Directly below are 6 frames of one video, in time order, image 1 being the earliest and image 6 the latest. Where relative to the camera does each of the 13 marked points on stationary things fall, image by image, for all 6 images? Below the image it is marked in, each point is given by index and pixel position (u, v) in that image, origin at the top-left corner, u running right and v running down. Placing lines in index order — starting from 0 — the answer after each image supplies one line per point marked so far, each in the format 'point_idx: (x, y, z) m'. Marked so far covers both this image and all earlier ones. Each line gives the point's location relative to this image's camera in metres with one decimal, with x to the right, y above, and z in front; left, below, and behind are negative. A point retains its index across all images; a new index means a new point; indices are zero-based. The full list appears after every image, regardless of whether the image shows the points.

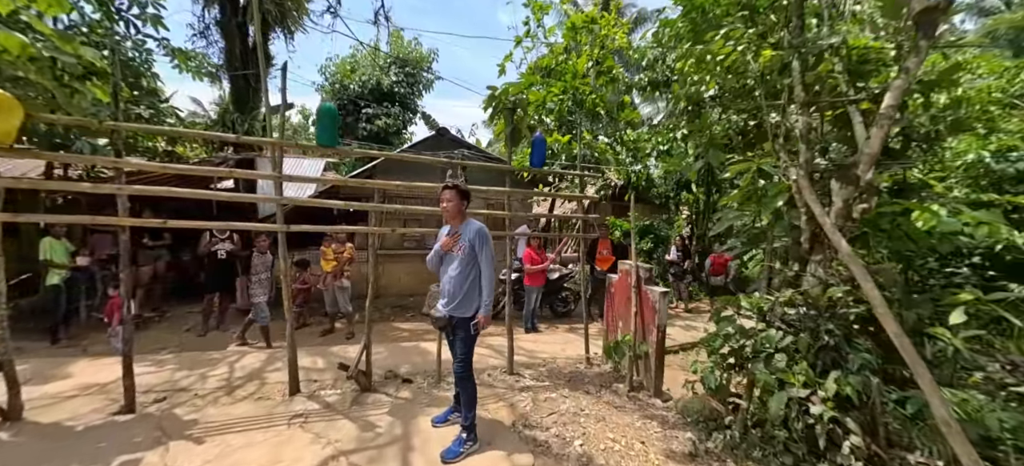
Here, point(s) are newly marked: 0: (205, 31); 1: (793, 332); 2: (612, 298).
0: (-5.5, +3.6, +6.6) m
1: (+1.9, -0.7, +2.5) m
2: (+1.2, -0.8, +4.5) m
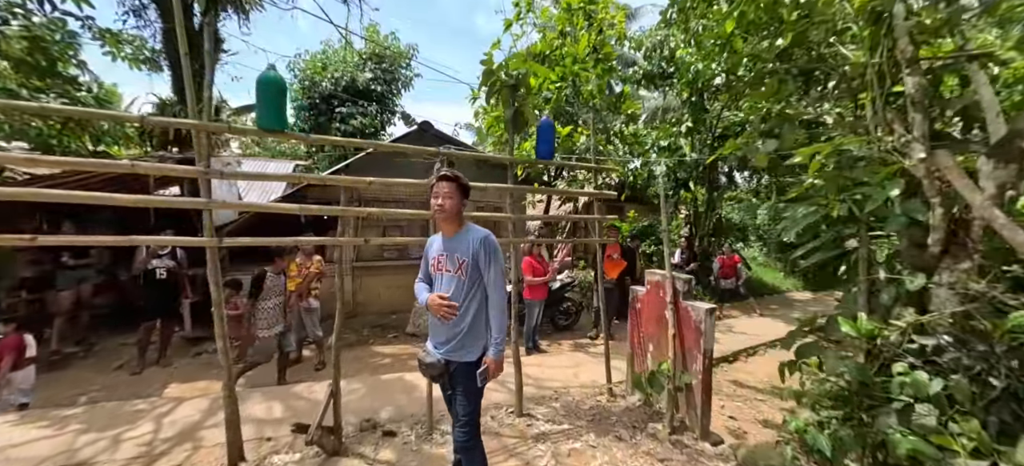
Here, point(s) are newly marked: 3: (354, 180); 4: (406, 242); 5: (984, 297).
0: (-5.7, +3.4, +5.6) m
1: (+2.0, -0.7, +1.7) m
2: (+1.3, -0.8, +3.7) m
3: (-1.3, +0.4, +3.0) m
4: (-0.9, -0.1, +3.4) m
5: (+2.2, -0.3, +1.8) m
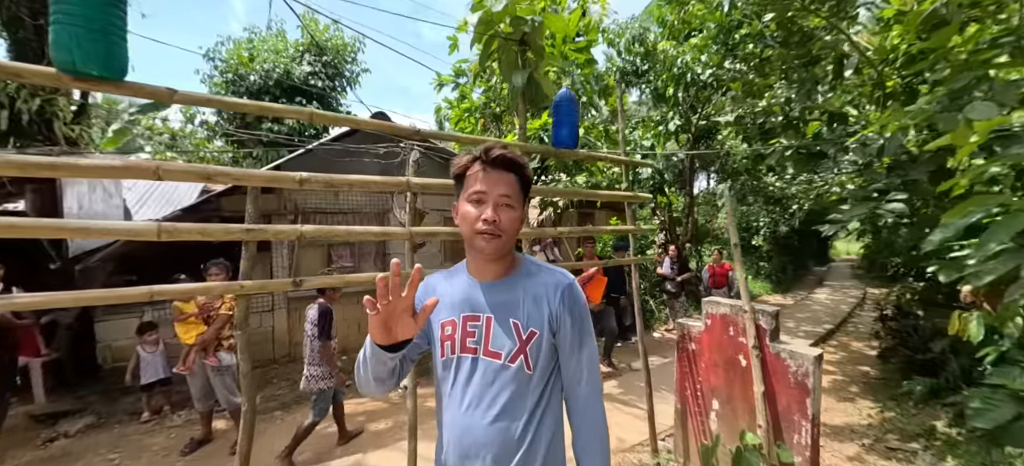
0: (-5.9, +3.1, +3.9) m
1: (+2.3, -0.7, +0.9) m
2: (+1.3, -1.0, +2.8) m
3: (-1.2, +0.3, +1.8) m
4: (-0.8, -0.3, +2.2) m
5: (+2.5, -0.3, +1.0) m
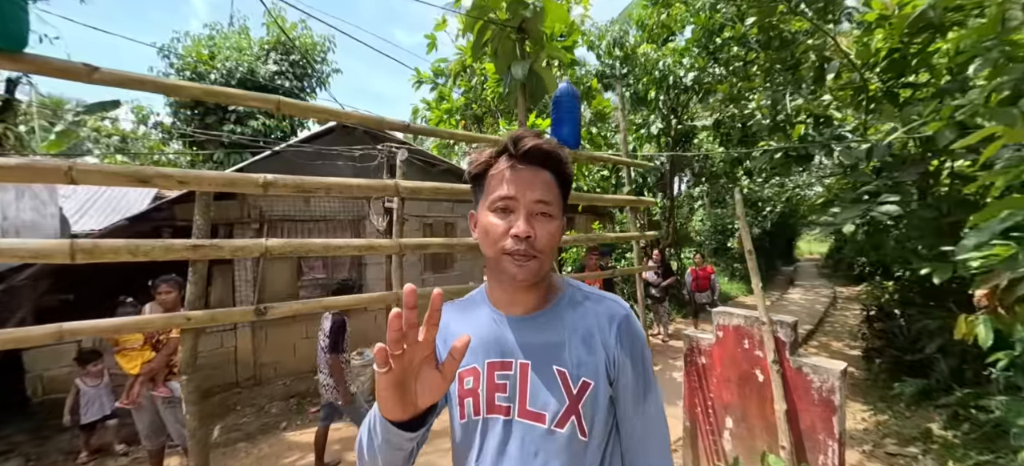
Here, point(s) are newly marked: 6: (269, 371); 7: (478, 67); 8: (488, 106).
0: (-6.0, +2.9, +3.3) m
1: (+2.4, -0.7, +0.8) m
2: (+1.3, -1.0, +2.6) m
3: (-1.1, +0.2, +1.5) m
4: (-0.8, -0.3, +1.9) m
5: (+2.6, -0.4, +0.9) m
6: (-3.7, -2.1, +5.6) m
7: (-0.5, +2.6, +5.7) m
8: (-0.4, +2.1, +6.1) m
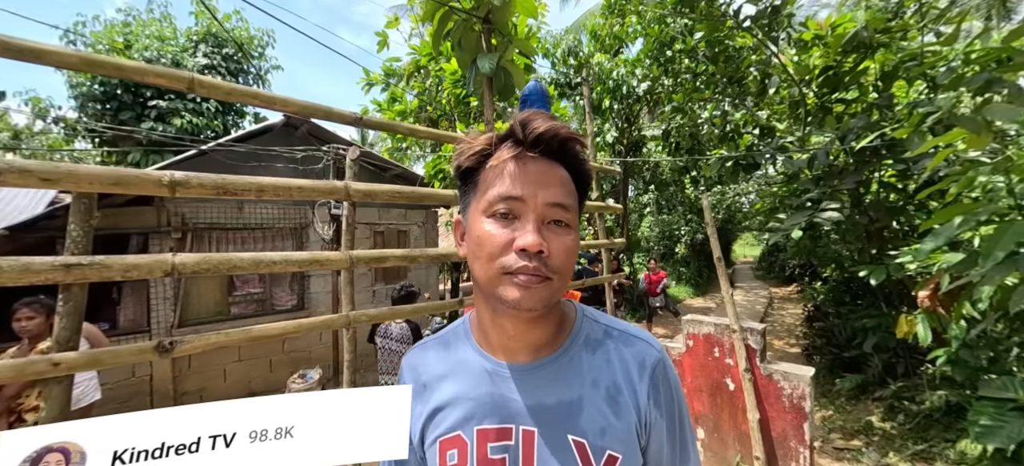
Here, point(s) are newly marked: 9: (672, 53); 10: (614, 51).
0: (-6.3, +2.8, +2.4) m
1: (+2.4, -0.7, +0.9) m
2: (+1.1, -1.0, +2.5) m
3: (-1.2, +0.2, +1.1) m
4: (-1.0, -0.4, +1.6) m
5: (+2.6, -0.4, +1.0) m
6: (-4.2, -2.2, +4.9) m
7: (-1.1, +2.4, +5.5) m
8: (-1.1, +2.0, +5.9) m
9: (+2.6, +2.9, +5.9) m
10: (+2.0, +3.6, +7.4) m
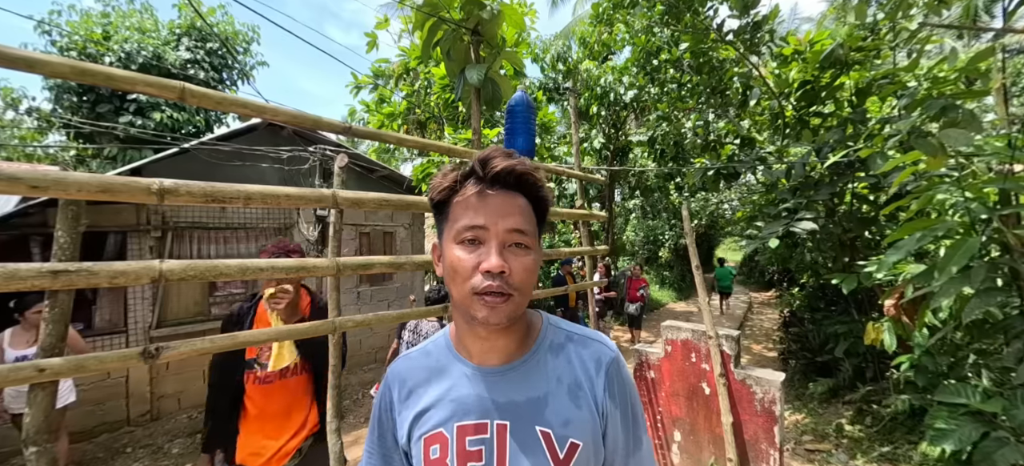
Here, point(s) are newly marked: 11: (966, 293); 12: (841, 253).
0: (-6.4, +2.9, +2.2) m
1: (+2.3, -0.8, +1.0) m
2: (+1.0, -1.1, +2.6) m
3: (-1.3, +0.2, +1.2) m
4: (-1.0, -0.4, +1.6) m
5: (+2.5, -0.4, +1.1) m
6: (-4.4, -2.2, +4.8) m
7: (-1.3, +2.4, +5.5) m
8: (-1.2, +1.9, +5.9) m
9: (+2.4, +2.8, +6.1) m
10: (+1.8, +3.5, +7.5) m
11: (+2.7, -0.4, +2.2) m
12: (+3.8, -0.2, +4.3) m
